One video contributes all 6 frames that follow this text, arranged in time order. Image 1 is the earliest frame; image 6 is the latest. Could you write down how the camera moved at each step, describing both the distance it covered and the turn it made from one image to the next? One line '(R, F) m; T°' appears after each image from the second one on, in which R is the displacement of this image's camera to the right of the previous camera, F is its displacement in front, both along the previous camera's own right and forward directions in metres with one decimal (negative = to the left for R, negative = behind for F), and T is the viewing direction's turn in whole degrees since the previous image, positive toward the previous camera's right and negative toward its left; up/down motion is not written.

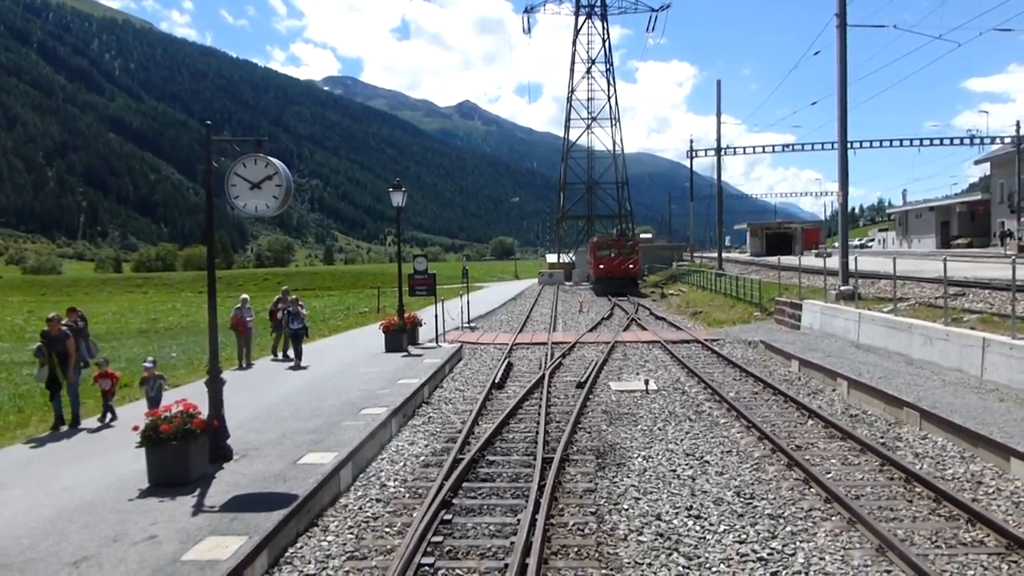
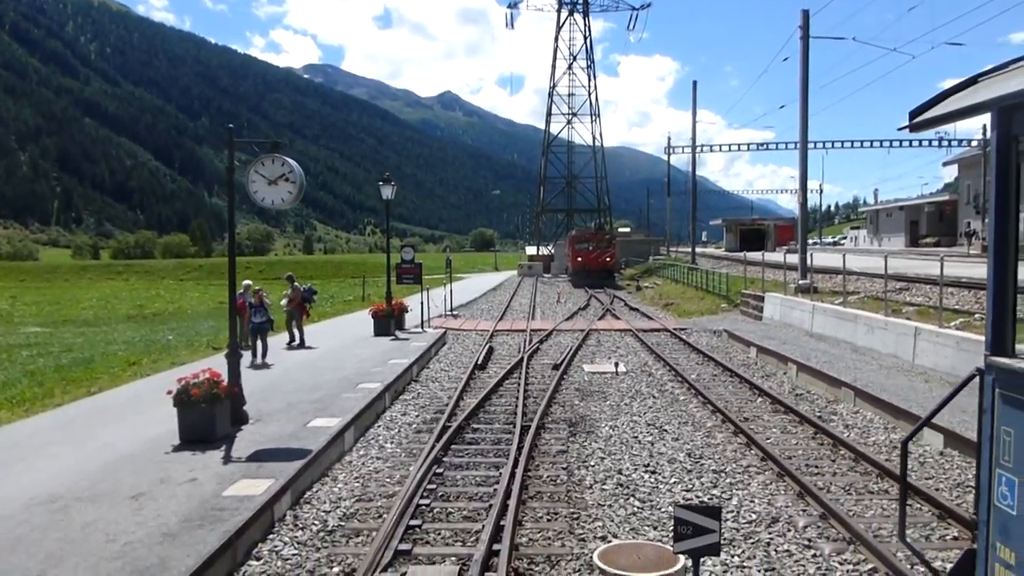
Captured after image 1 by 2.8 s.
(-0.1, -1.4) m; +1°
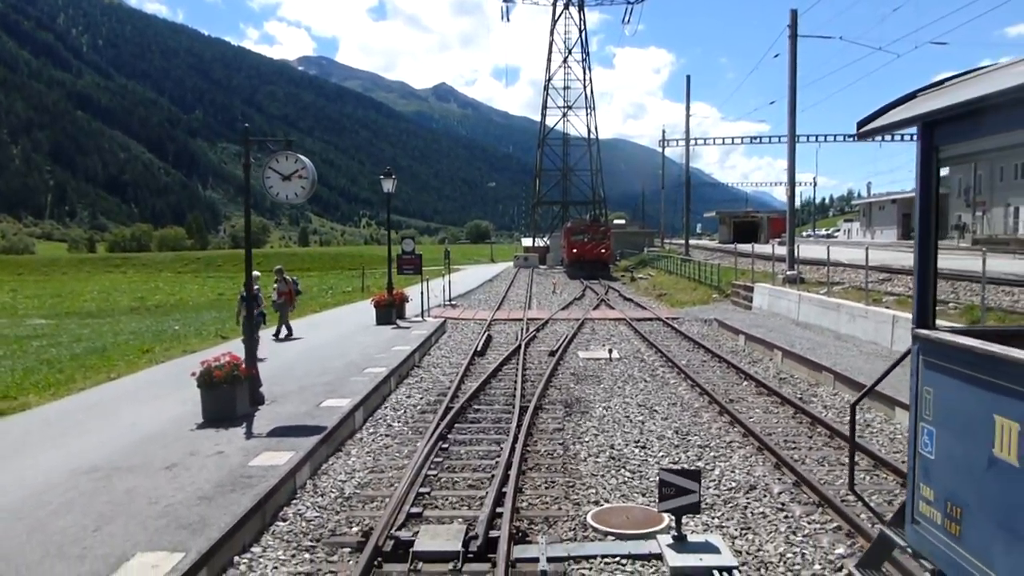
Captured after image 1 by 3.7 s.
(-0.1, -0.8) m; 0°
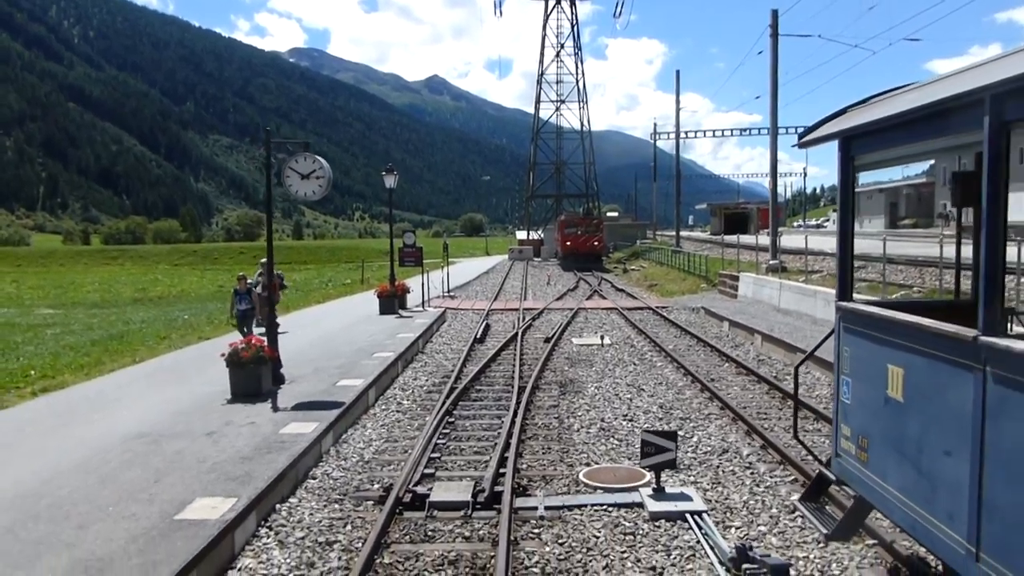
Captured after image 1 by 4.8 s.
(-0.1, -1.1) m; 0°
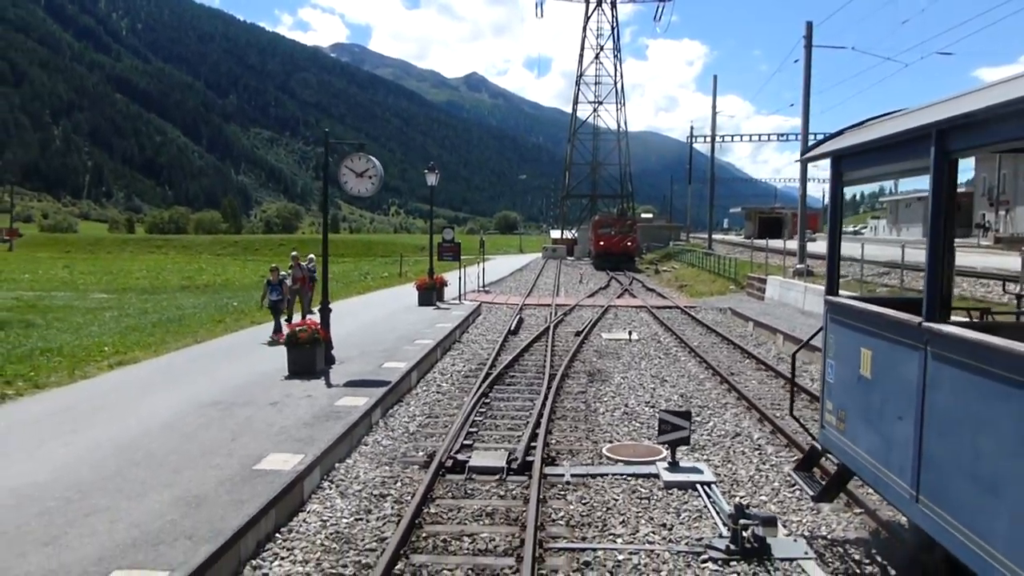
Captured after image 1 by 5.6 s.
(0.0, -1.1) m; -2°
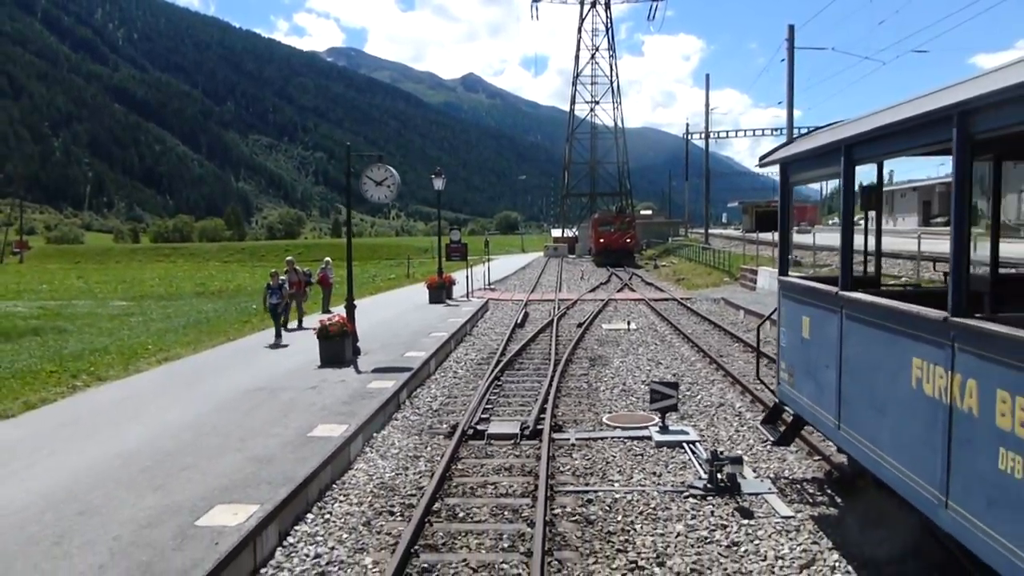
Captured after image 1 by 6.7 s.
(-0.1, -1.5) m; 0°
